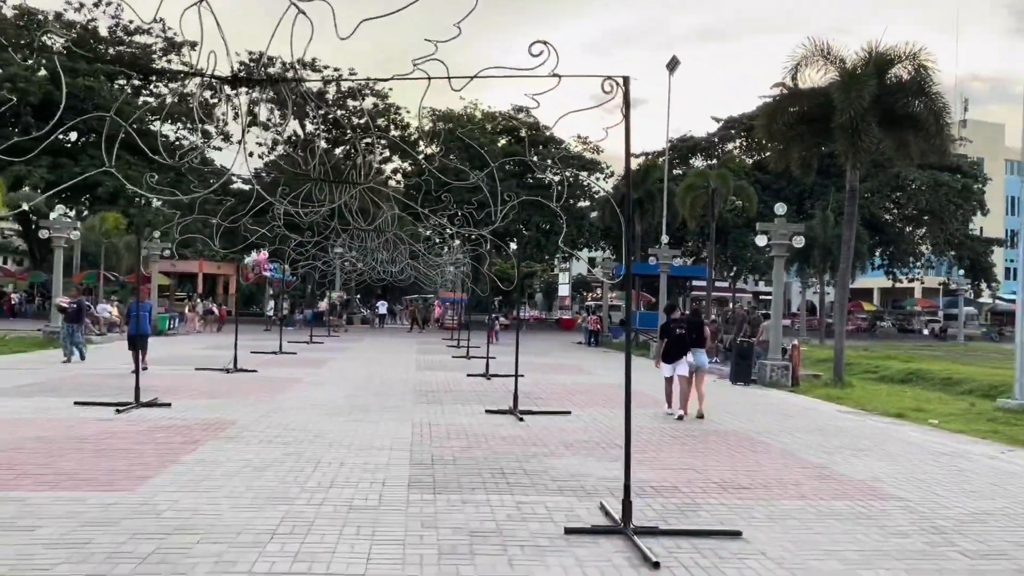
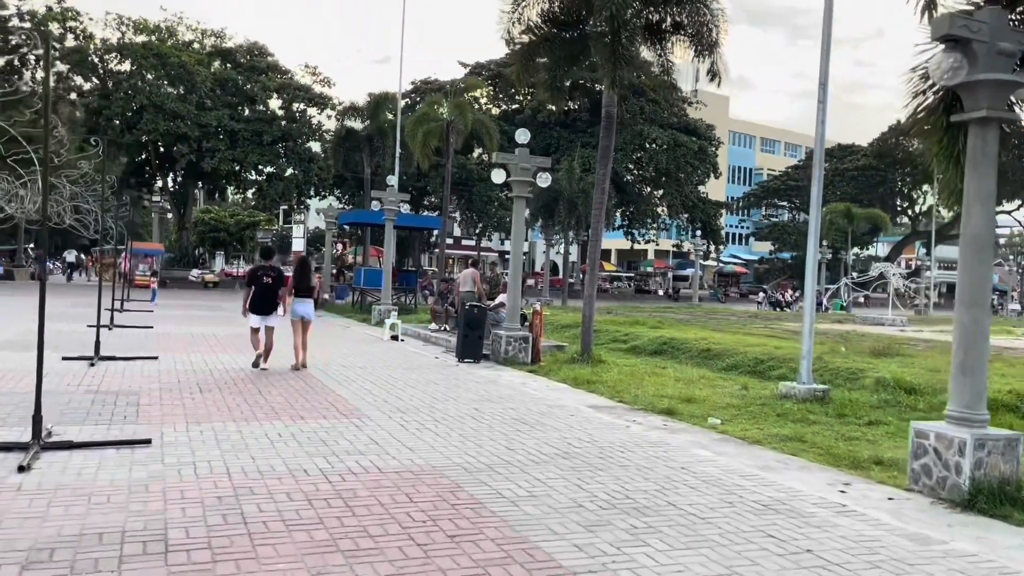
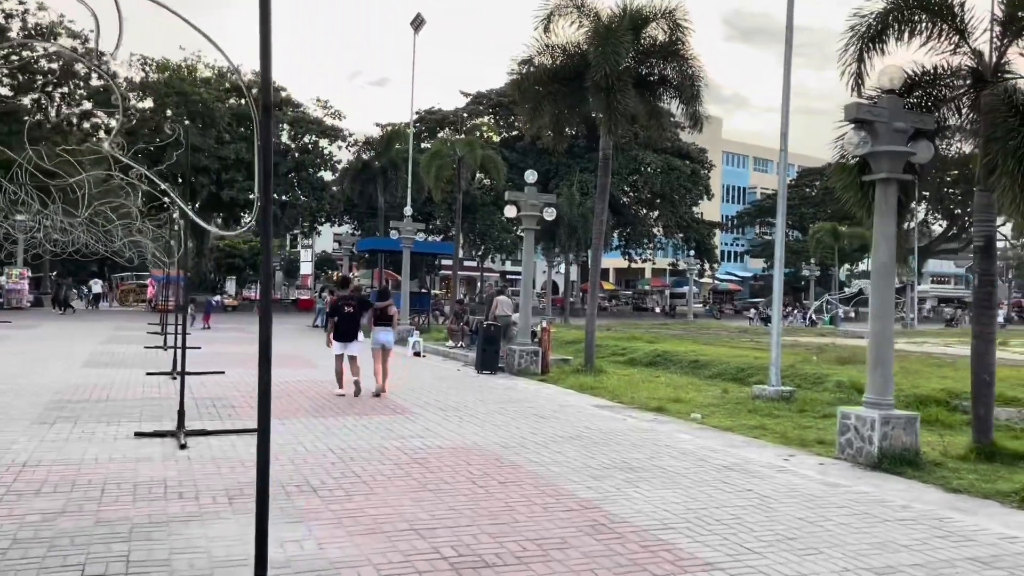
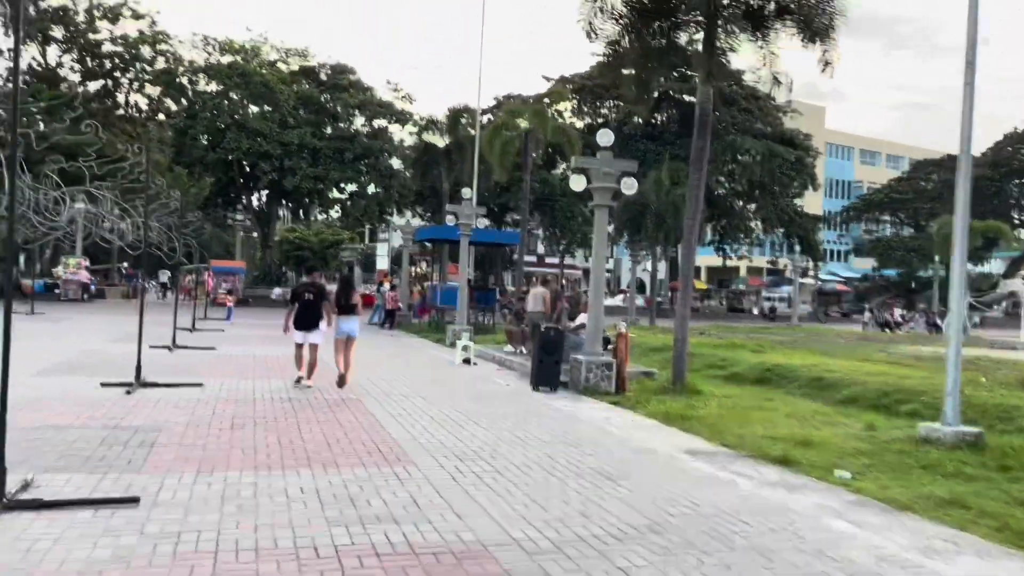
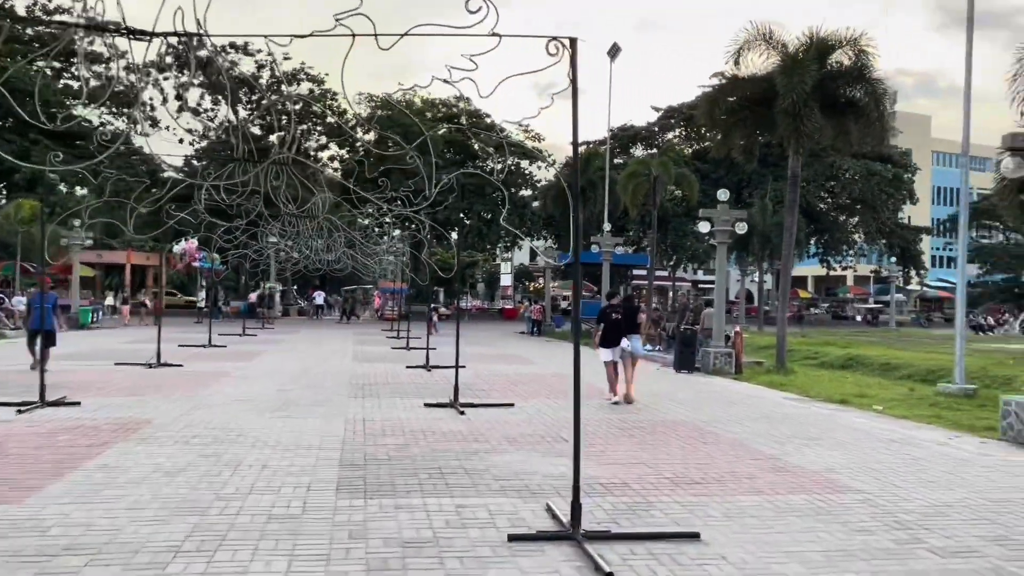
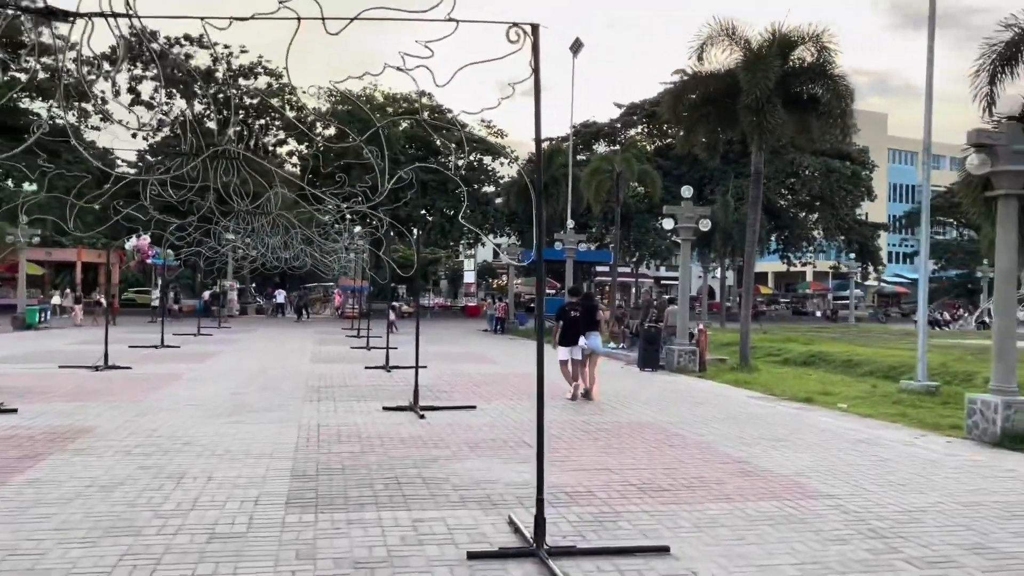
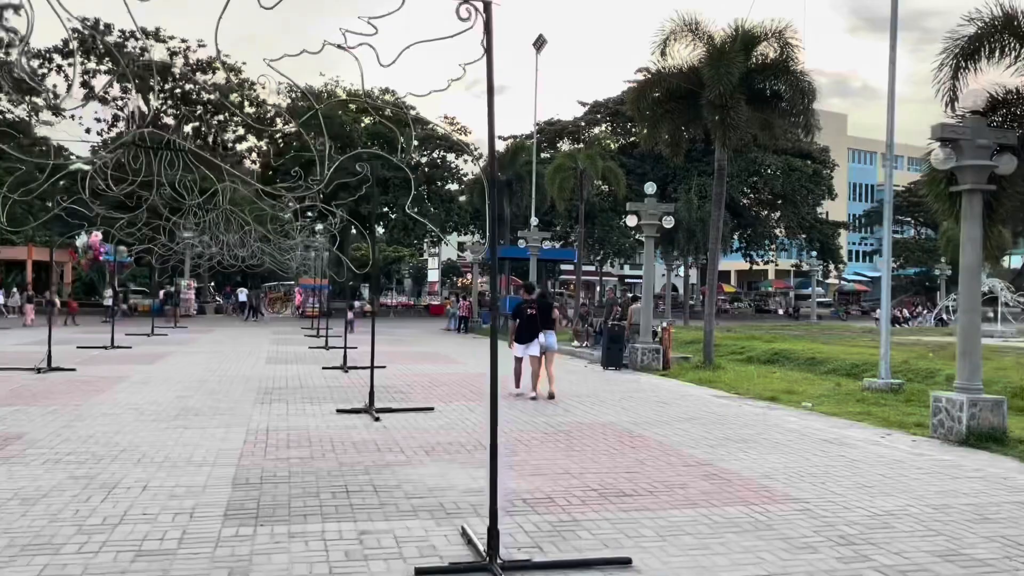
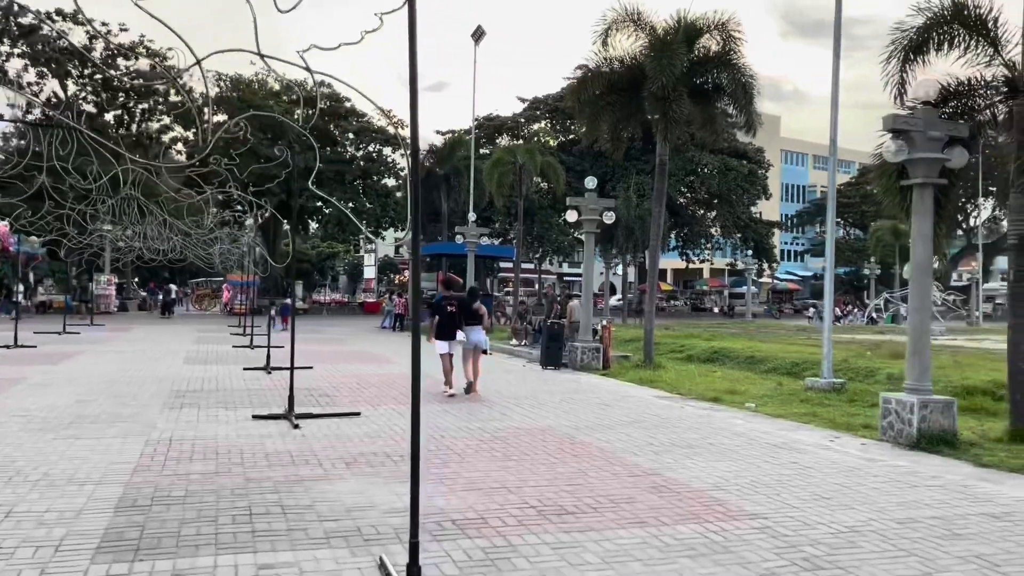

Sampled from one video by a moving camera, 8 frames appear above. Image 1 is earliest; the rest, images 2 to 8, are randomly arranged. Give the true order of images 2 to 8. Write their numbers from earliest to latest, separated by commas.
5, 6, 7, 8, 3, 2, 4
